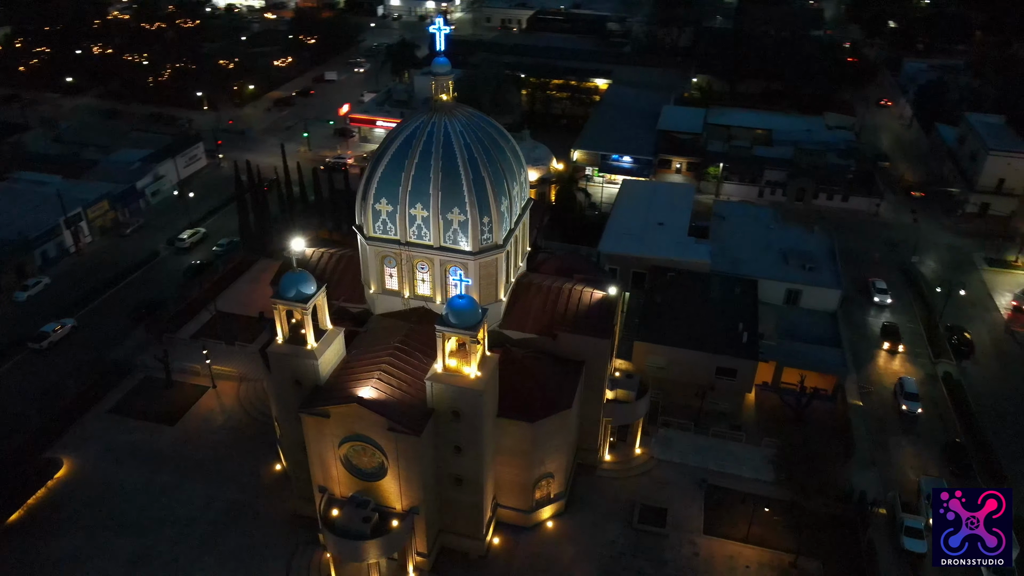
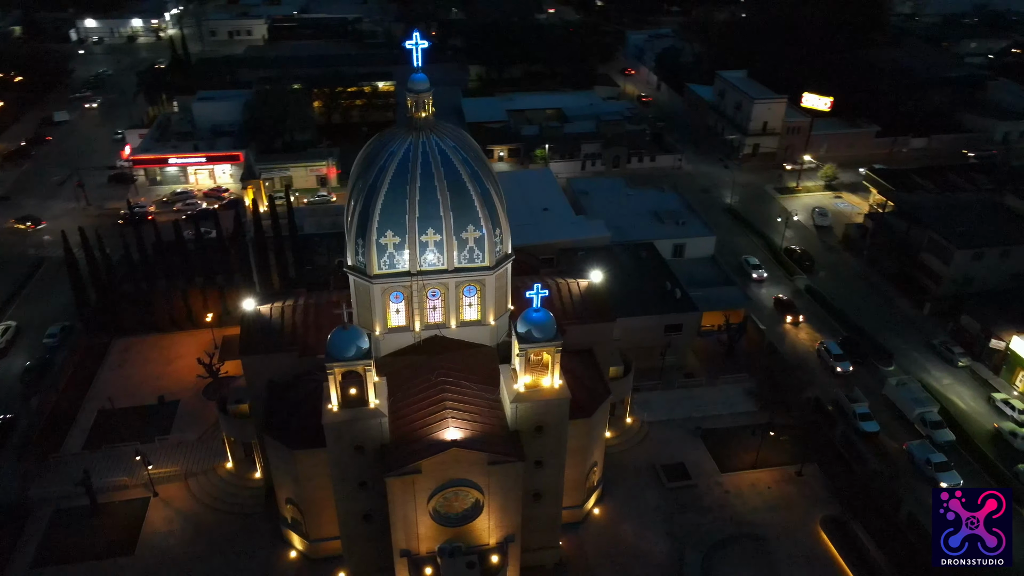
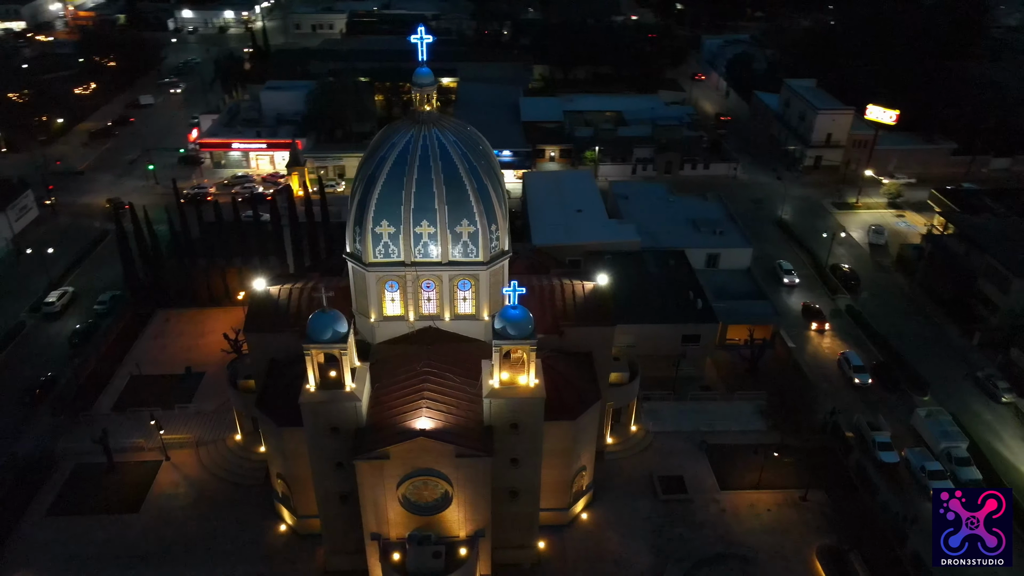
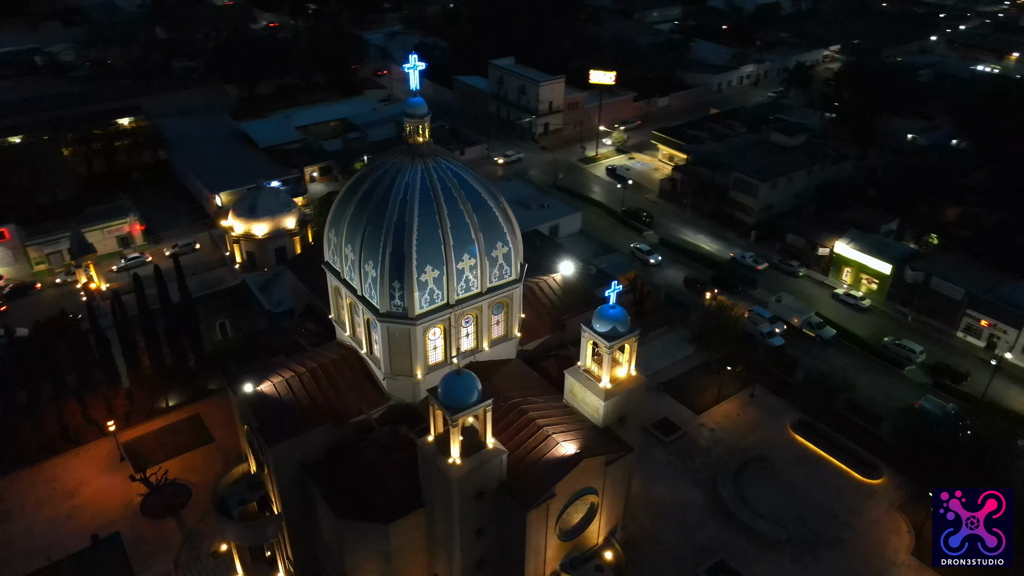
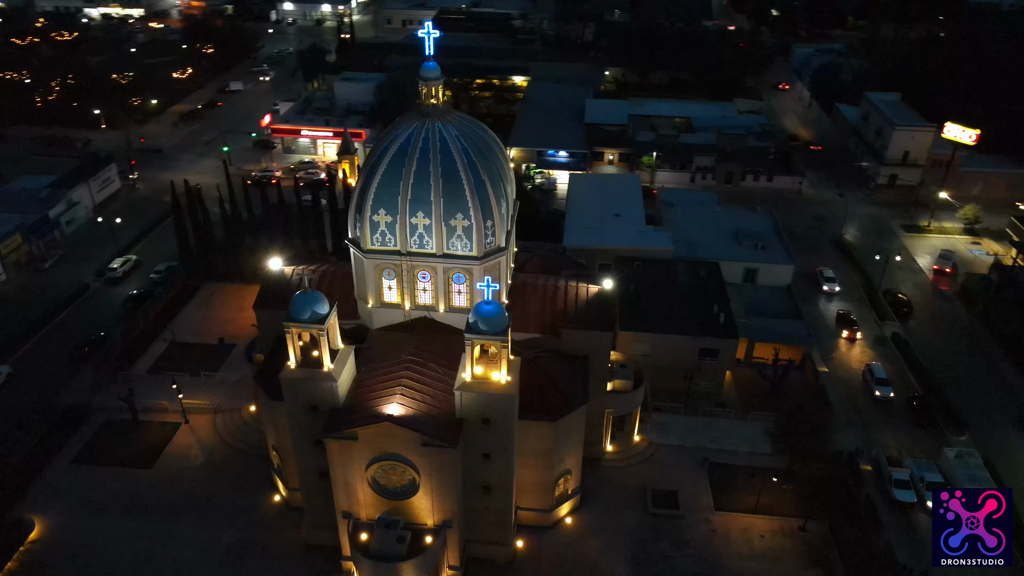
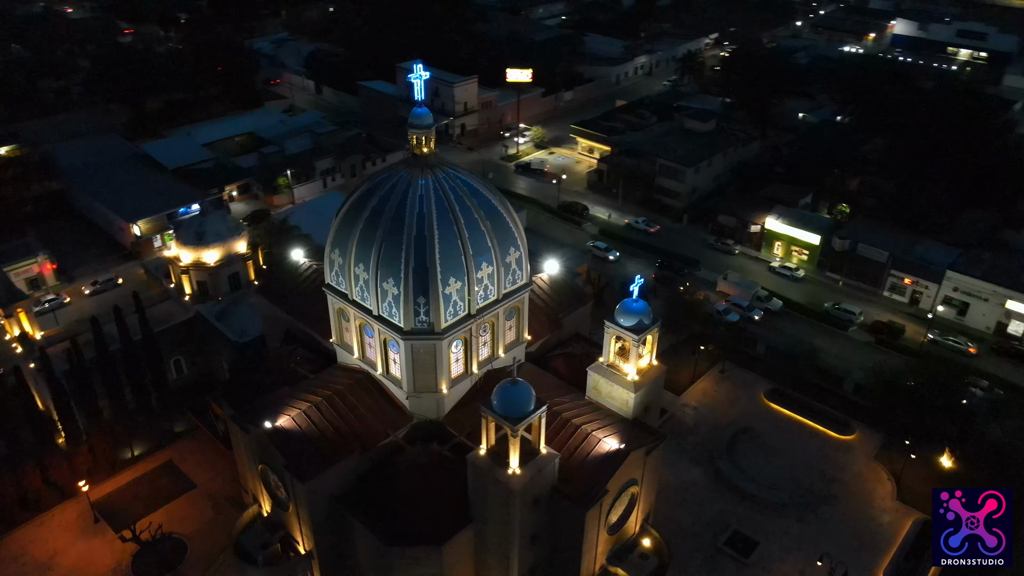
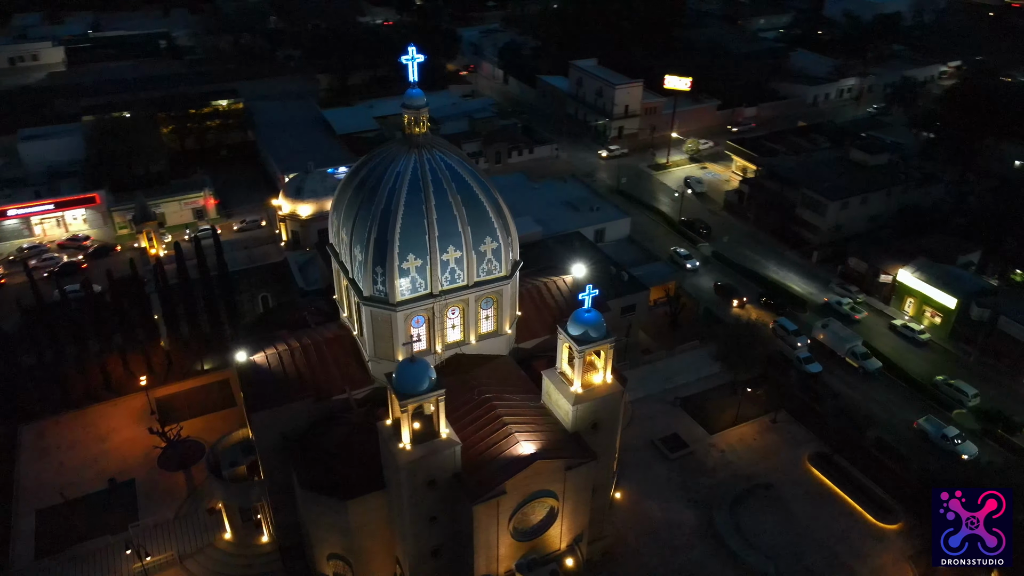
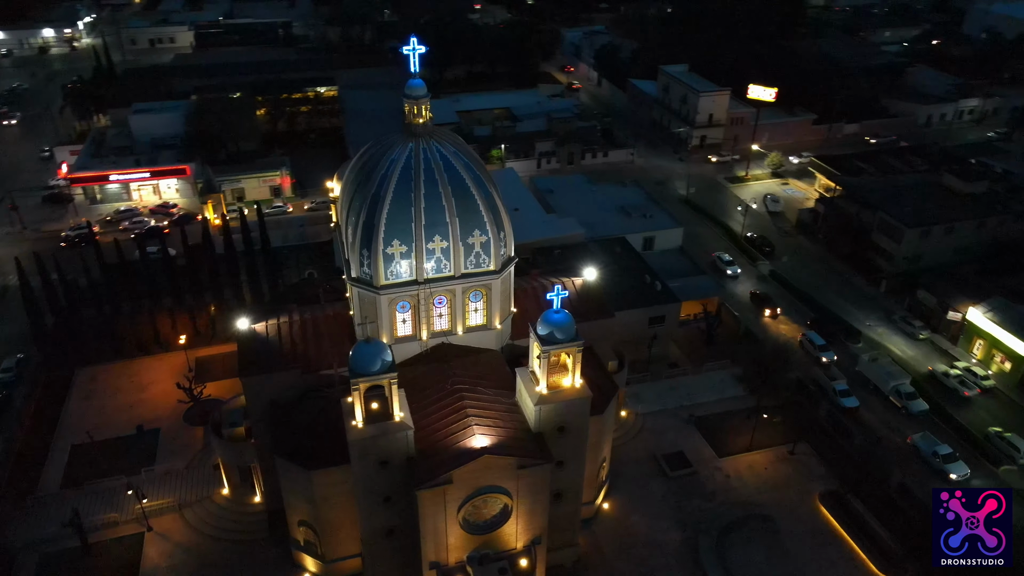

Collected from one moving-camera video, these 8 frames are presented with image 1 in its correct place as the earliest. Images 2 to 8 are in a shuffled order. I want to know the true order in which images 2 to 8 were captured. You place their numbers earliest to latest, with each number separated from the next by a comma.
5, 3, 2, 8, 7, 4, 6
